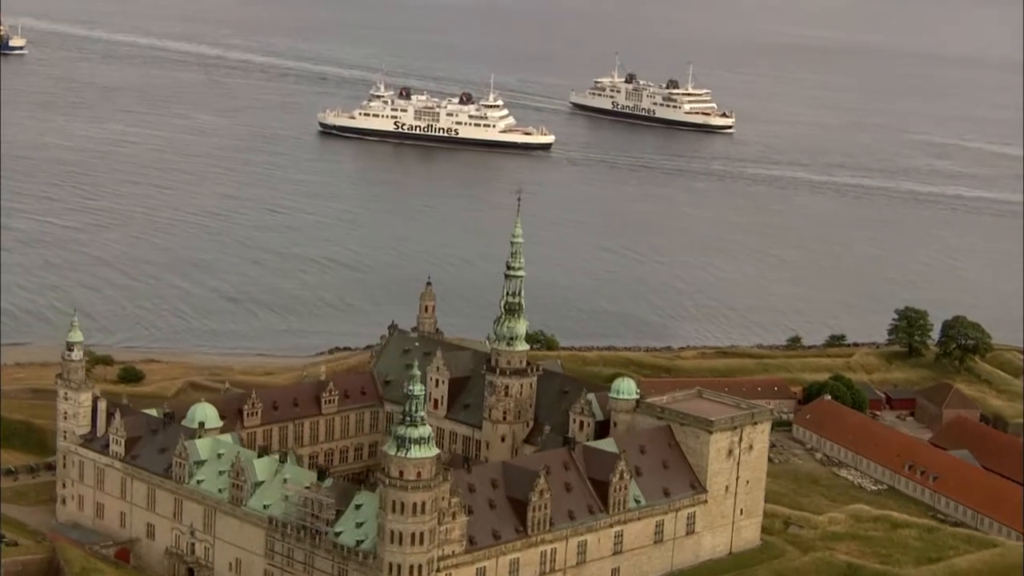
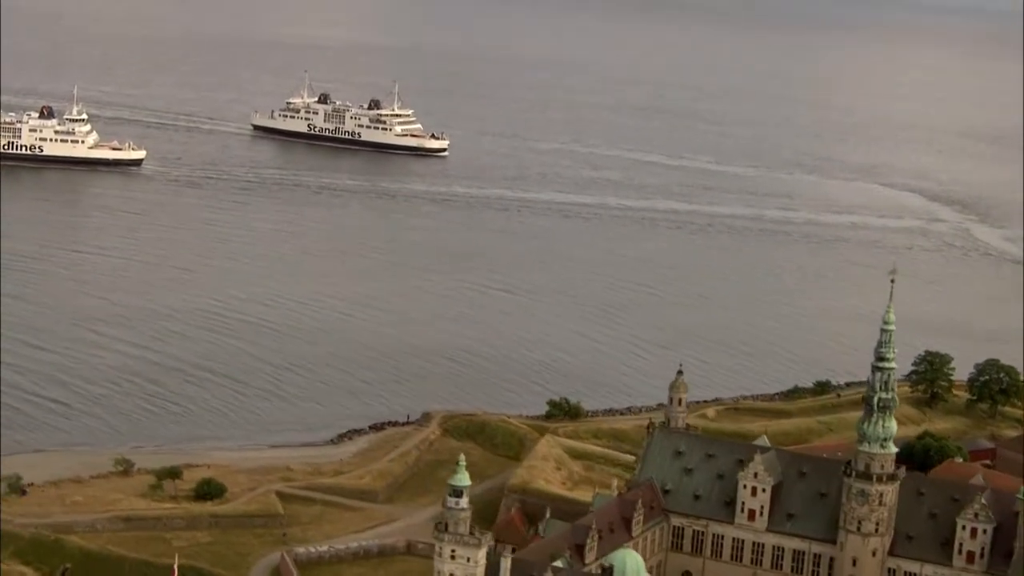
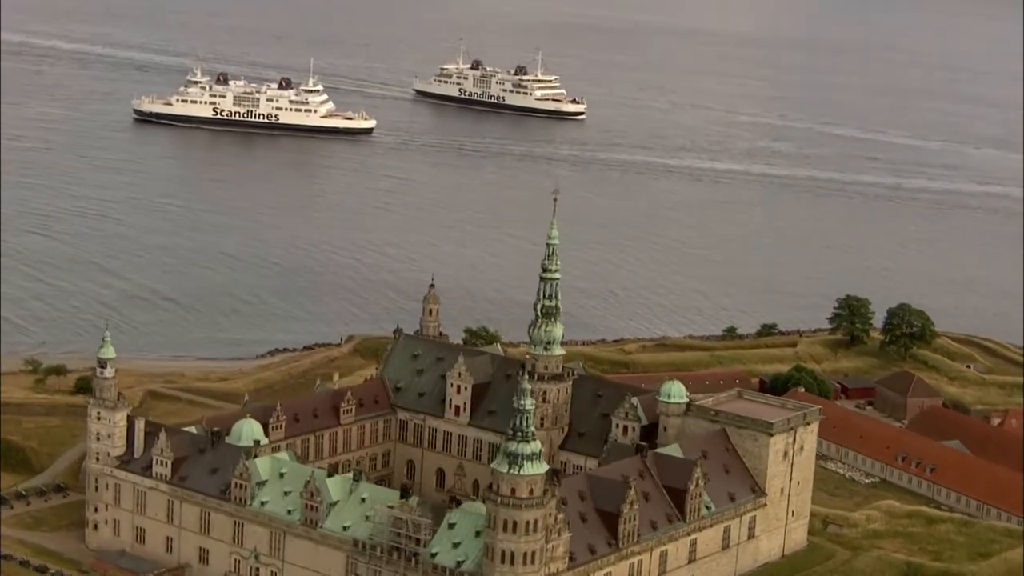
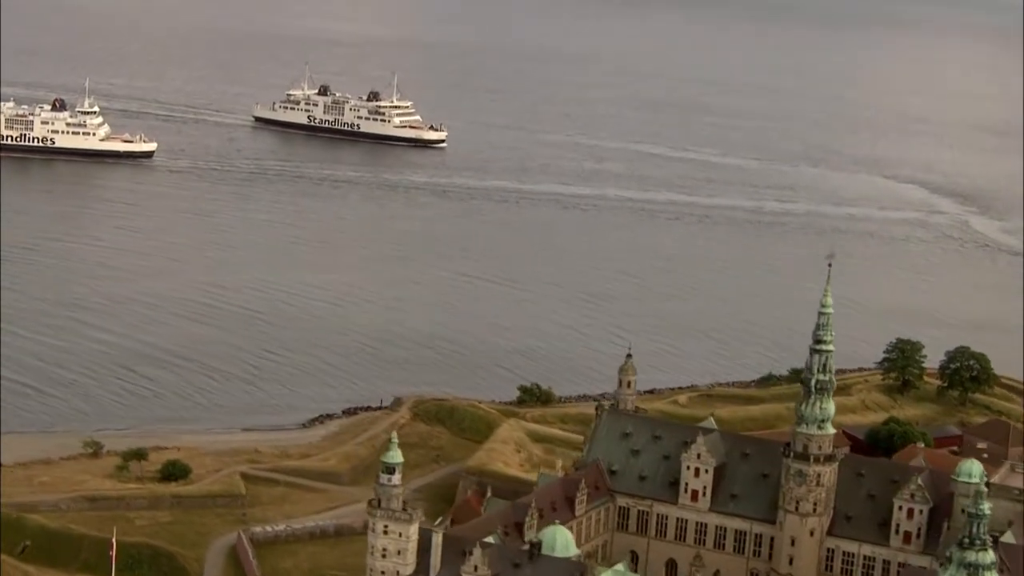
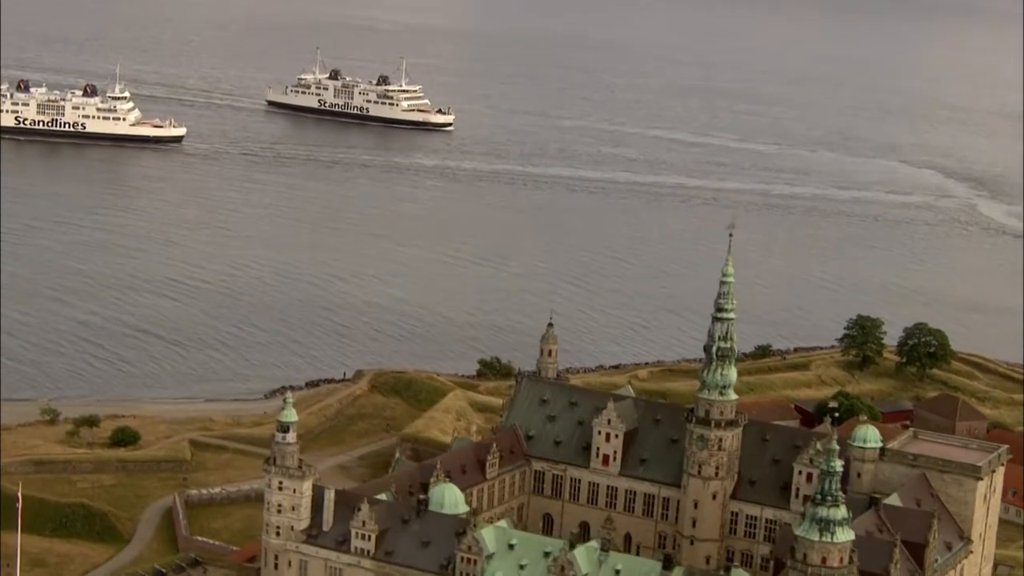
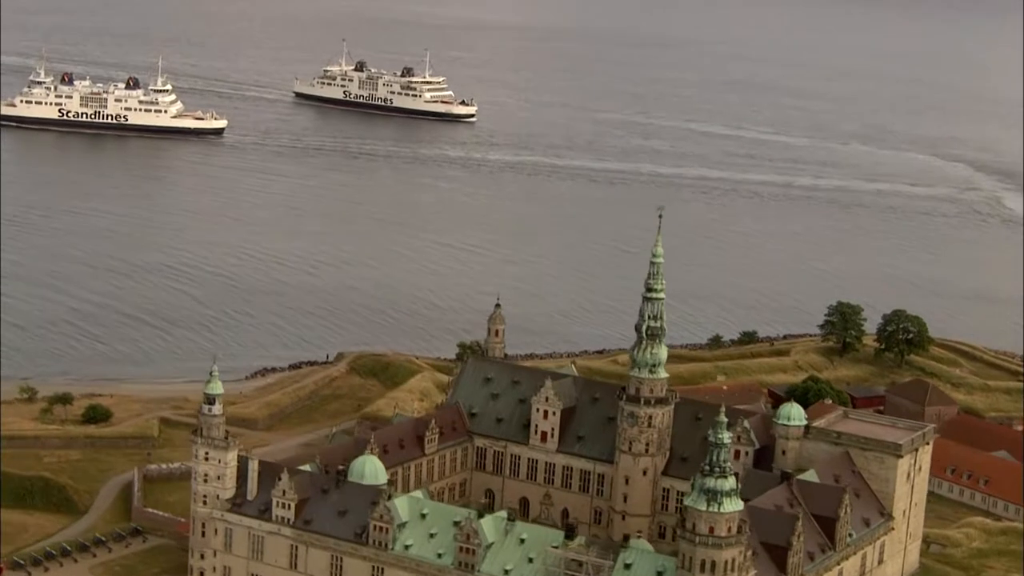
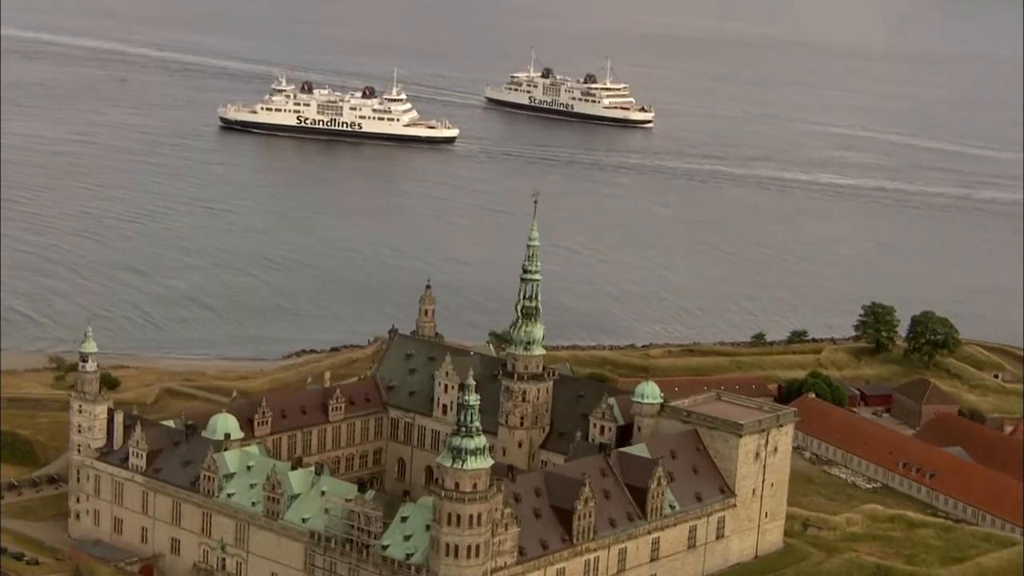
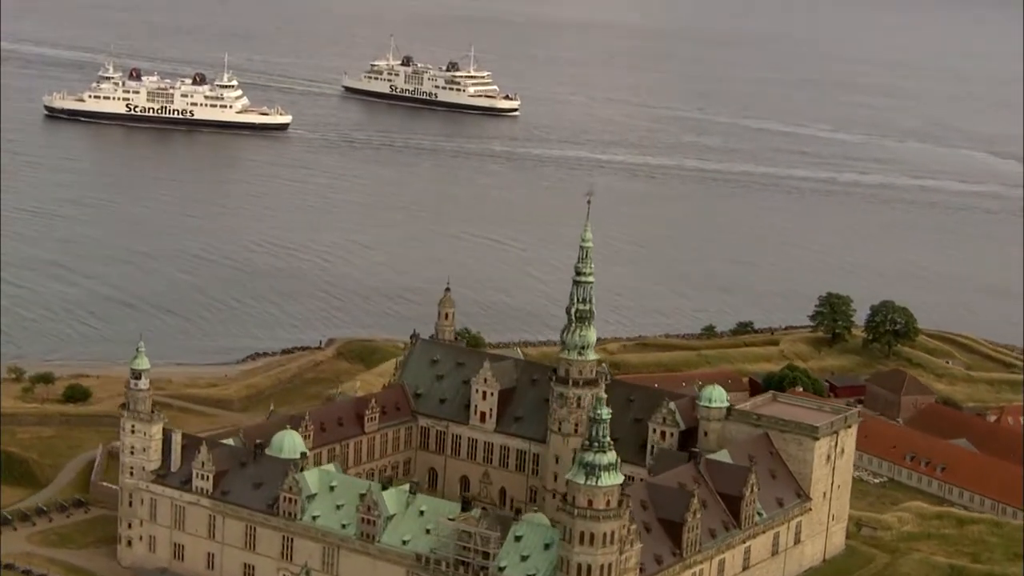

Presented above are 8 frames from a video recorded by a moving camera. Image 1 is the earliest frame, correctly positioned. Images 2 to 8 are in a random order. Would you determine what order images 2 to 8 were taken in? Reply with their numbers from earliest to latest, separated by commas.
7, 3, 8, 6, 5, 4, 2
